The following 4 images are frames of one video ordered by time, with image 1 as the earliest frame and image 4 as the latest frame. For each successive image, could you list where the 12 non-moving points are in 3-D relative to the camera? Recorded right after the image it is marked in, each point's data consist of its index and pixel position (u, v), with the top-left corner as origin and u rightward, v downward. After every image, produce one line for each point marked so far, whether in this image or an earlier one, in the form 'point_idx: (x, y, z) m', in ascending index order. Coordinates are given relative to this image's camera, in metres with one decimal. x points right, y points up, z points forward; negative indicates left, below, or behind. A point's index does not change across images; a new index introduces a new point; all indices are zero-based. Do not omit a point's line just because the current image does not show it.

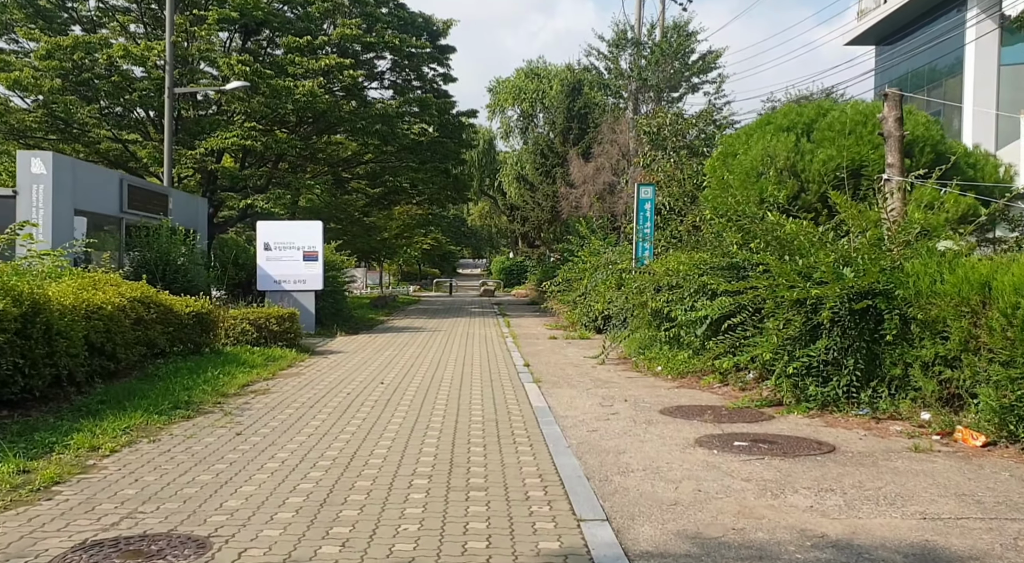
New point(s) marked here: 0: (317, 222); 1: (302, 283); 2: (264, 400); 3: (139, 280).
0: (-4.1, +1.2, +19.8) m
1: (-4.5, 0.0, +19.8) m
2: (-2.8, -1.3, +10.4) m
3: (-5.0, 0.0, +12.5) m
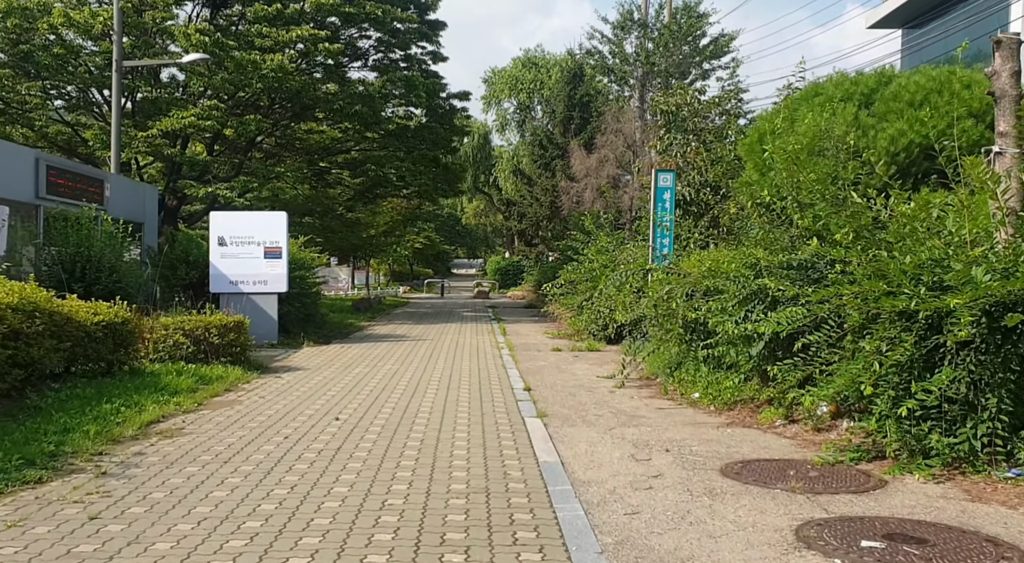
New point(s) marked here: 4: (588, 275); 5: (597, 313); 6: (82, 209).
0: (-4.2, +1.2, +16.9) m
1: (-4.6, -0.1, +17.0) m
2: (-2.8, -1.3, +7.6) m
3: (-5.0, 0.0, +9.6) m
4: (+1.6, +0.1, +19.6) m
5: (+1.6, -0.6, +17.6) m
6: (-6.9, +1.2, +14.9) m
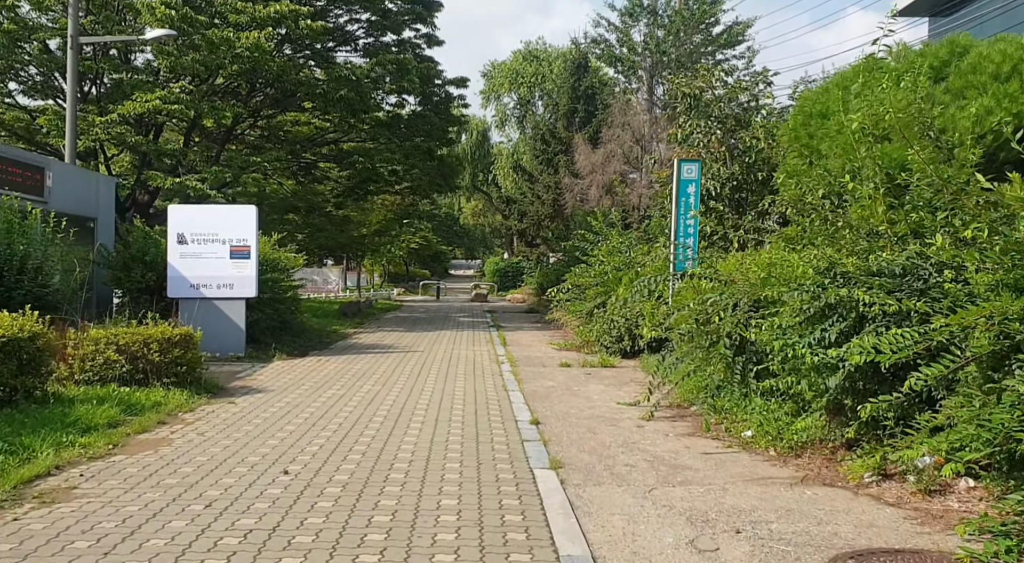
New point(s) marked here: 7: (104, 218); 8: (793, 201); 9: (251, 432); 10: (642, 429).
0: (-4.2, +1.2, +14.8) m
1: (-4.5, -0.1, +14.8) m
2: (-2.8, -1.4, +5.4) m
3: (-5.0, 0.0, +7.5) m
4: (+1.6, +0.1, +17.5) m
5: (+1.6, -0.7, +15.4) m
6: (-6.8, +1.1, +12.8) m
7: (-7.2, +1.1, +16.4) m
8: (+3.0, +0.9, +9.7) m
9: (-2.4, -1.4, +8.6) m
10: (+1.2, -1.4, +8.8) m
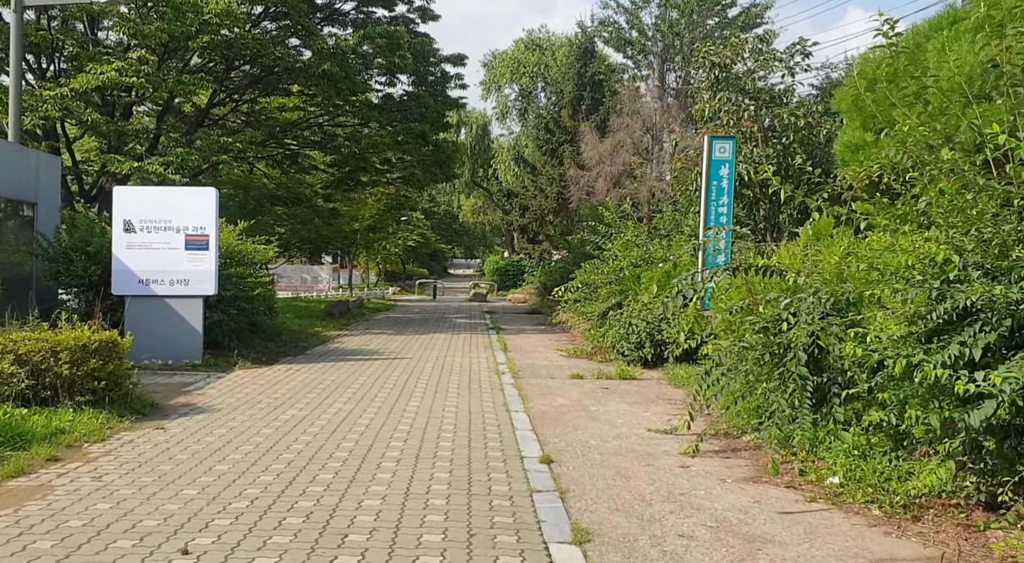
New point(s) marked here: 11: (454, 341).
0: (-4.1, +1.2, +12.6) m
1: (-4.5, 0.0, +12.7) m
2: (-2.7, -1.3, +3.3) m
3: (-4.9, 0.0, +5.3) m
4: (+1.7, +0.1, +15.4) m
5: (+1.7, -0.6, +13.3) m
6: (-6.8, +1.2, +10.6) m
7: (-7.2, +1.2, +14.3) m
8: (+3.0, +0.9, +7.6) m
9: (-2.4, -1.3, +6.5) m
10: (+1.3, -1.4, +6.7) m
11: (-1.2, -1.2, +18.5) m
